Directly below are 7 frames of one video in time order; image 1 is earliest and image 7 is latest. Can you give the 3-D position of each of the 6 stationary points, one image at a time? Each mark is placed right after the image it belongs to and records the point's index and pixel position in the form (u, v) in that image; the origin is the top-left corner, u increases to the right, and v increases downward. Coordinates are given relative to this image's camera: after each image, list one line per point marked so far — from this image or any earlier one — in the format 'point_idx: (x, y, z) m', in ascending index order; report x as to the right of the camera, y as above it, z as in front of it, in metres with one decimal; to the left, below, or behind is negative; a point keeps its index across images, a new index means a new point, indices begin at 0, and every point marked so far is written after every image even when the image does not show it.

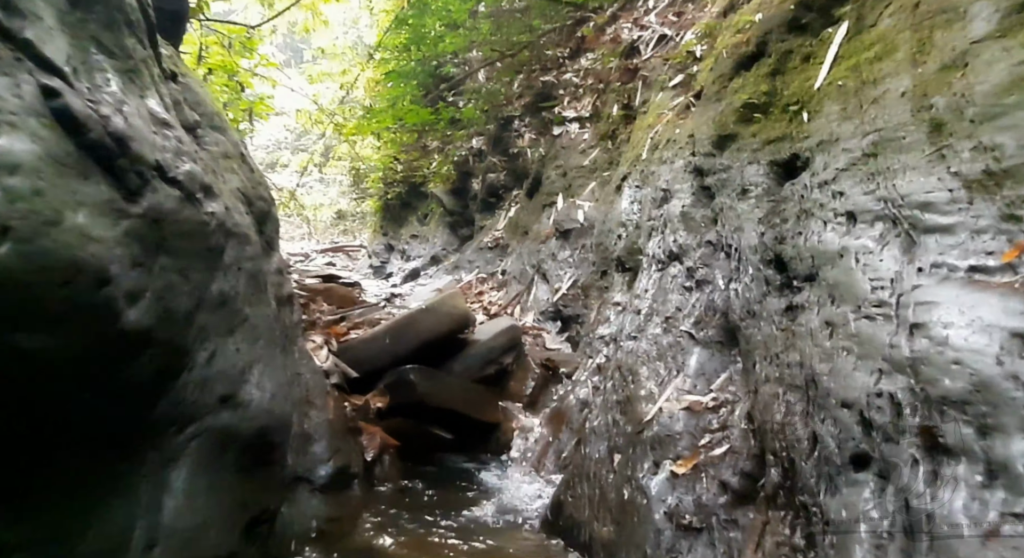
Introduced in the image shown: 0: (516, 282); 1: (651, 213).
0: (+0.1, 0.0, +6.8) m
1: (+0.9, +0.4, +3.7) m
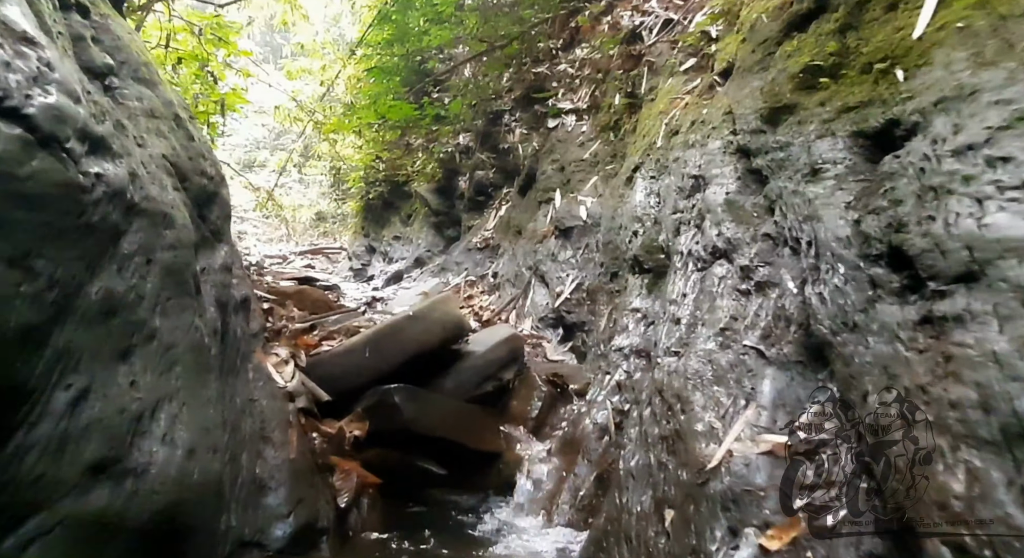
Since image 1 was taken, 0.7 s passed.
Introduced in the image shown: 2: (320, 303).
0: (0.0, -0.1, +6.2) m
1: (+1.0, +0.4, +3.2) m
2: (-1.6, -0.2, +4.6) m
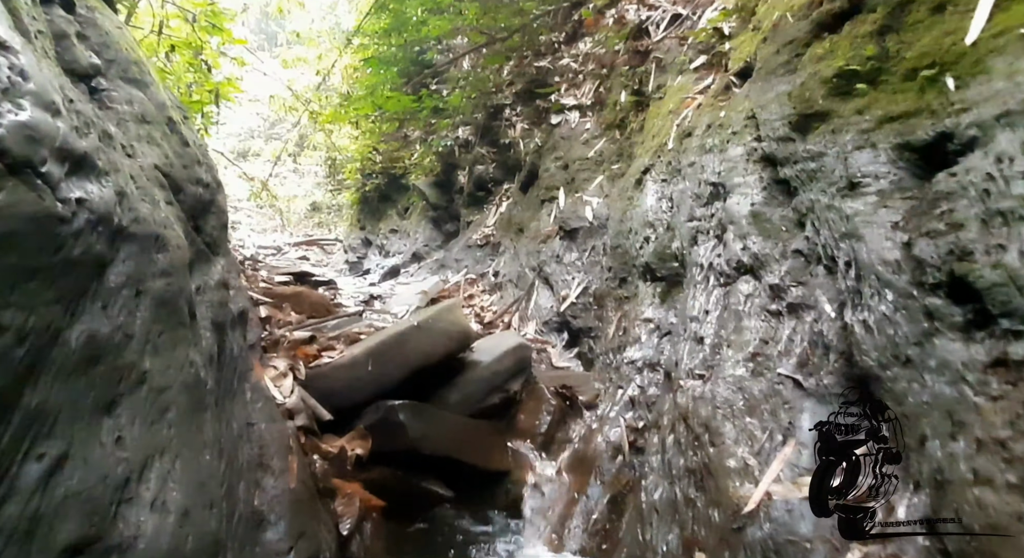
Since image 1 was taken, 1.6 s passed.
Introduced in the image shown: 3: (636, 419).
0: (0.0, -0.1, +6.1) m
1: (+1.0, +0.4, +3.1) m
2: (-1.6, -0.2, +4.4) m
3: (+0.6, -0.7, +2.7) m
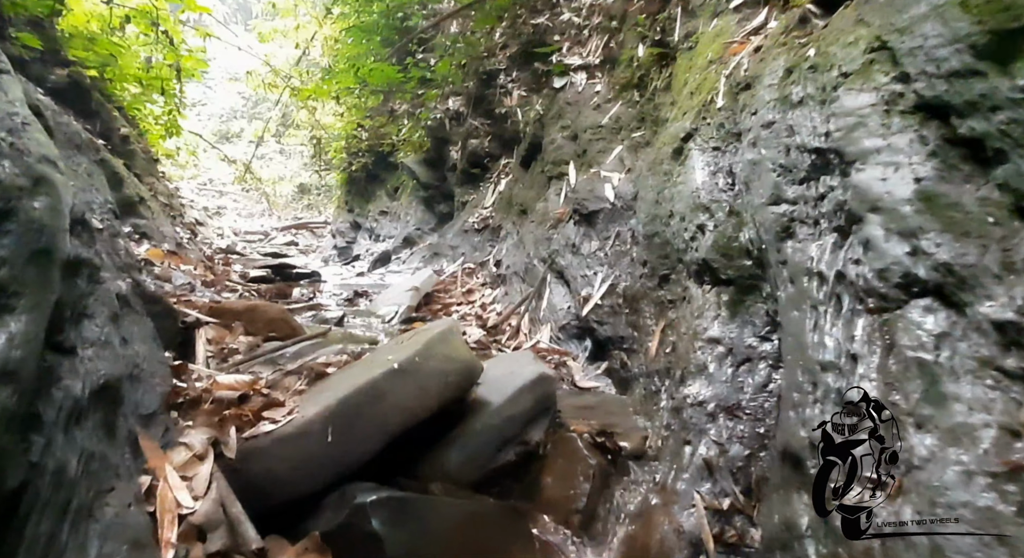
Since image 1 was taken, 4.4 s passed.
0: (+0.1, 0.0, +5.2) m
1: (+1.1, +0.3, +2.2) m
2: (-1.5, -0.3, +3.5) m
3: (+0.7, -0.8, +1.9) m
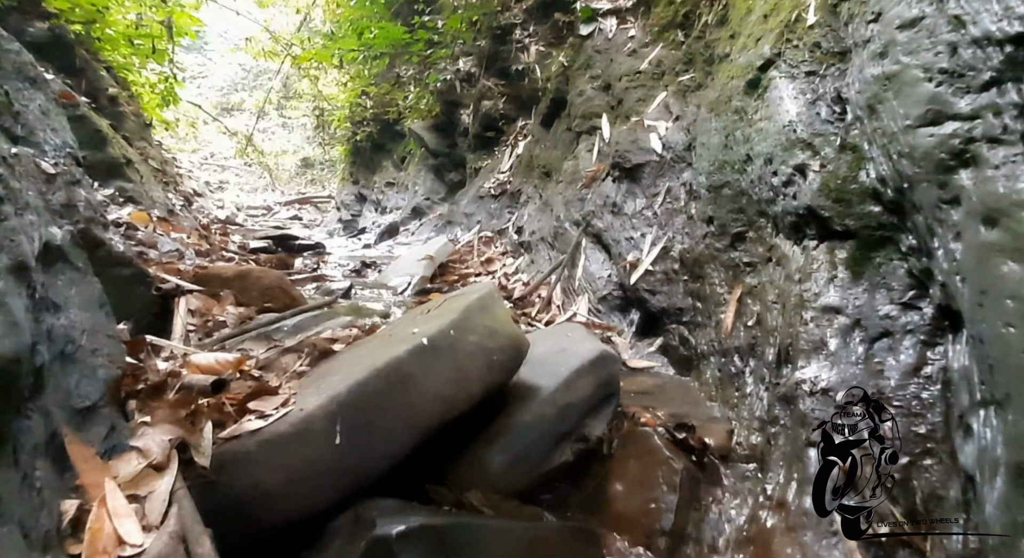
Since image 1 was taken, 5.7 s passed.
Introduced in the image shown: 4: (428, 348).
0: (+0.3, +0.3, +4.6) m
1: (+1.3, +0.5, +1.6) m
2: (-1.3, -0.1, +3.0) m
3: (+0.9, -0.6, +1.4) m
4: (-0.2, -0.2, +1.6) m
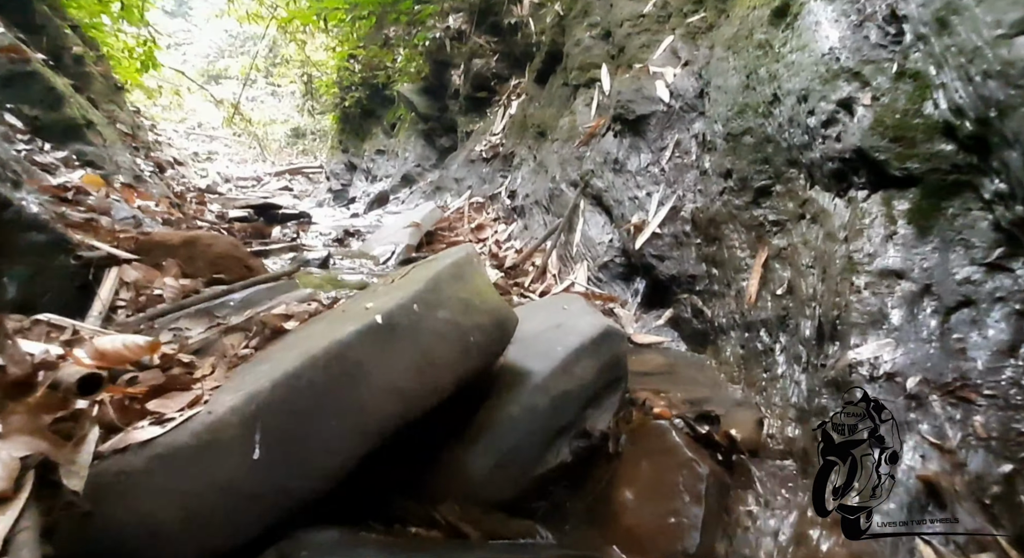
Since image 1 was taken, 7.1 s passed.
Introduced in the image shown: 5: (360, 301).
0: (+0.2, +0.5, +4.3) m
1: (+1.2, +0.6, +1.2) m
2: (-1.3, +0.1, +2.6) m
3: (+0.9, -0.5, +1.0) m
4: (-0.3, -0.1, +1.2) m
5: (-0.4, -0.1, +1.6) m
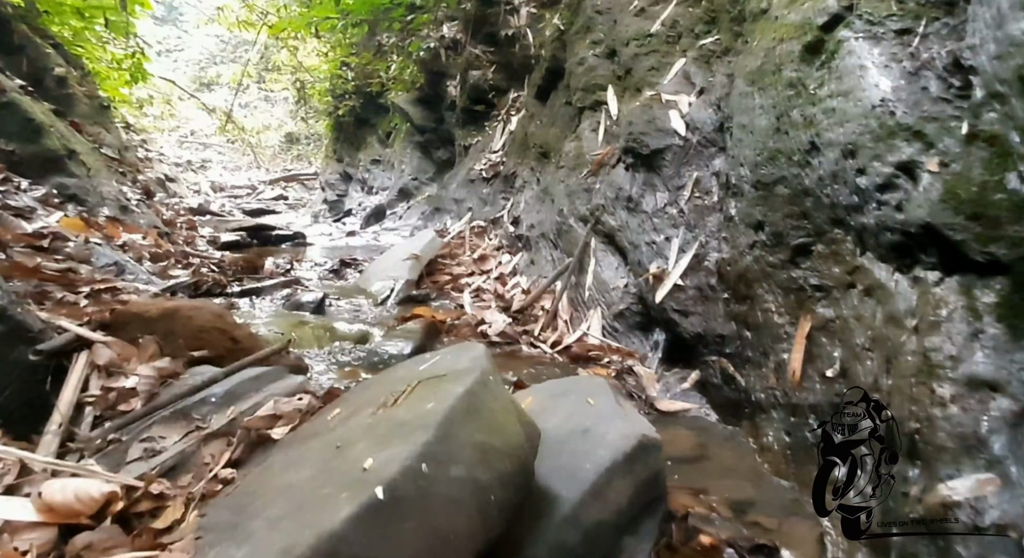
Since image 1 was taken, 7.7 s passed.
0: (+0.3, +0.3, +4.0) m
1: (+1.3, +0.3, +1.0) m
2: (-1.3, -0.2, +2.4) m
3: (+0.9, -0.8, +0.8) m
4: (-0.2, -0.4, +1.0) m
5: (-0.4, -0.4, +1.3) m
